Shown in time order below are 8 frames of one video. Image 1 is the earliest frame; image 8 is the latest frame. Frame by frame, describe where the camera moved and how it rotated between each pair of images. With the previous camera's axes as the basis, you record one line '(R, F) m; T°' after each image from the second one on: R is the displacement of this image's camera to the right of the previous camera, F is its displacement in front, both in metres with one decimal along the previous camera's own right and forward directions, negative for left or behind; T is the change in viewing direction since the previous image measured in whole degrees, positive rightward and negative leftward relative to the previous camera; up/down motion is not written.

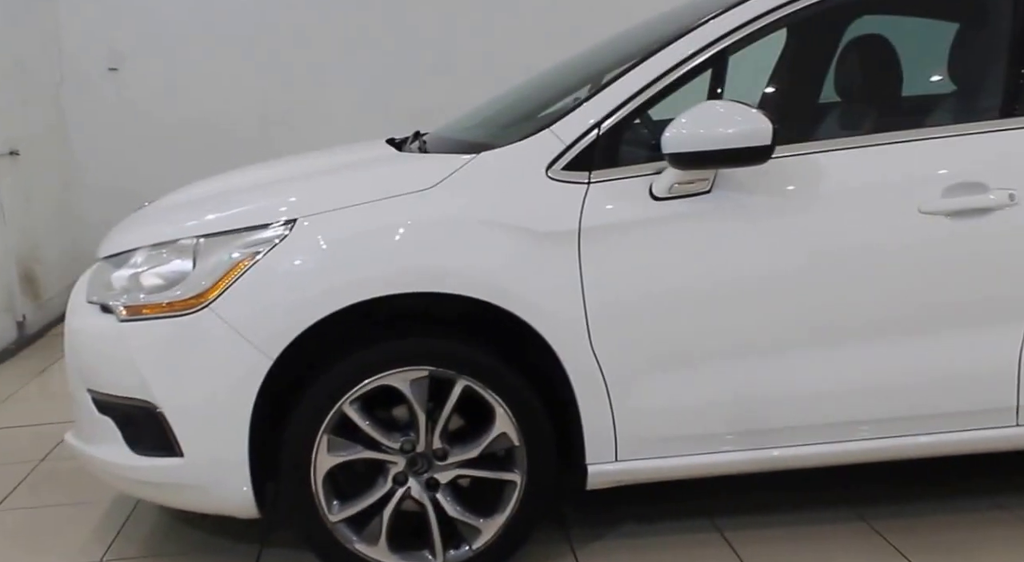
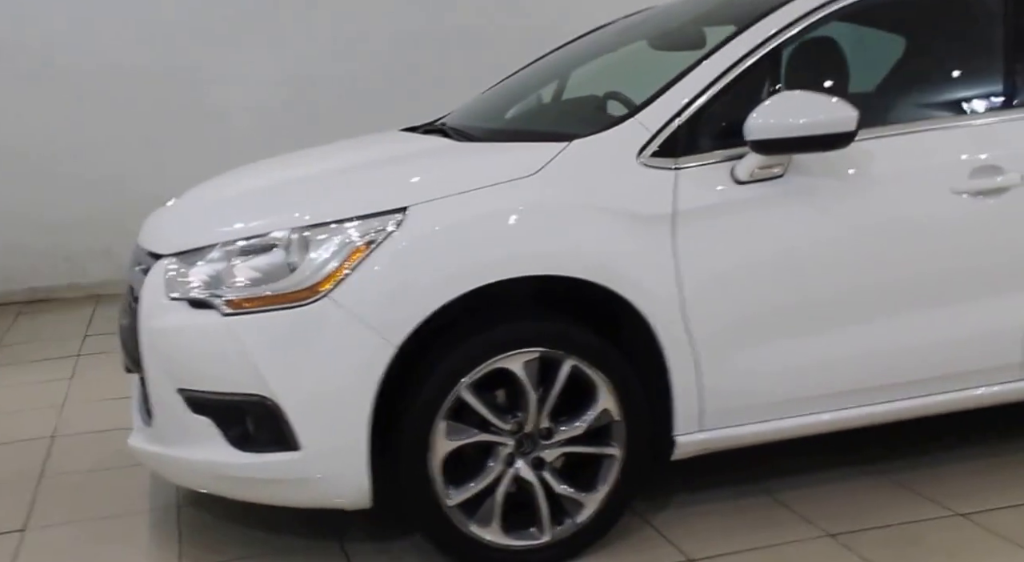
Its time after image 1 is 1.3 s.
(-0.7, 0.0) m; +12°
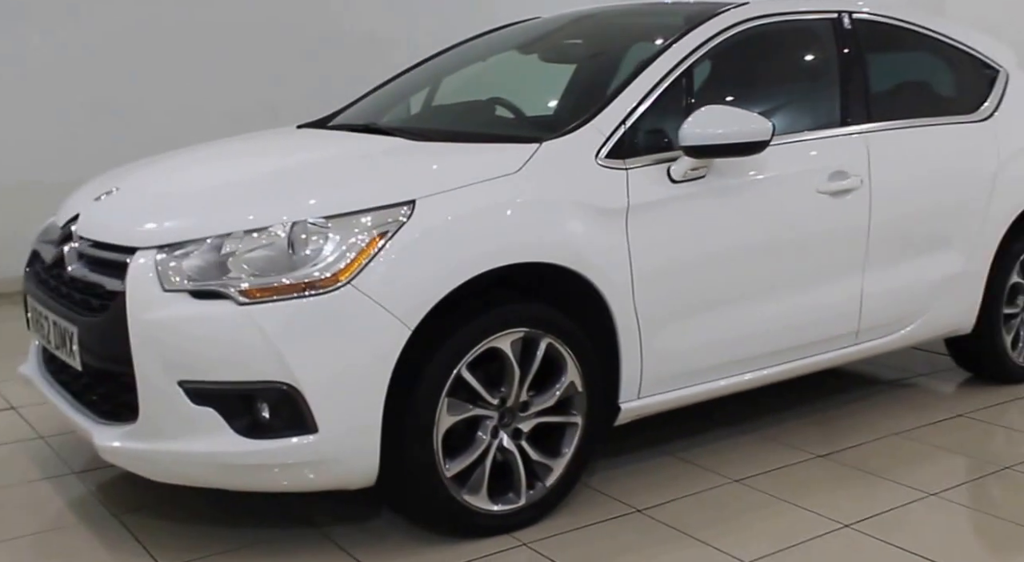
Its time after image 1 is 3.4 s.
(-0.8, -0.1) m; +19°
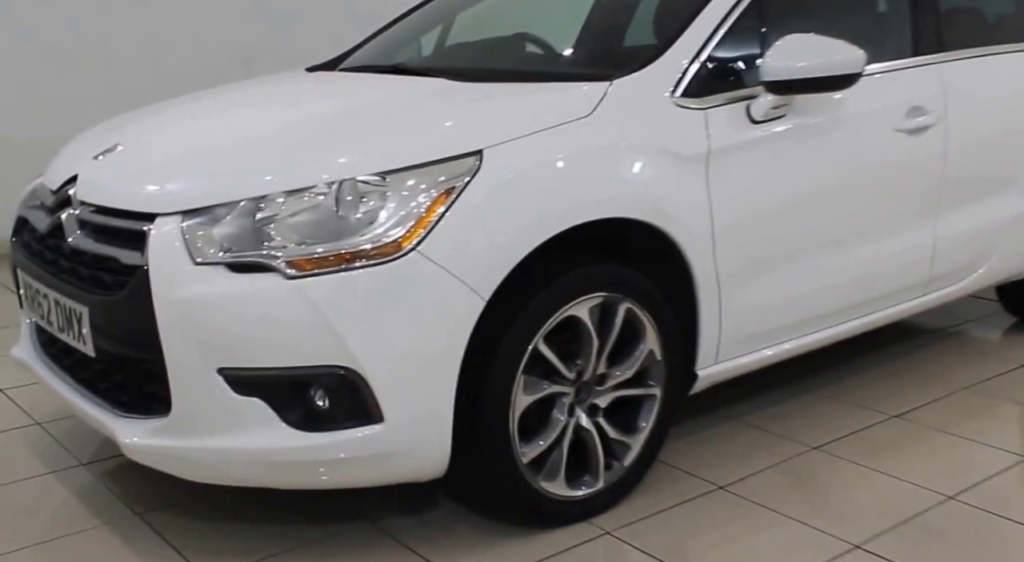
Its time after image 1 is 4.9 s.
(-0.3, +0.3) m; +3°
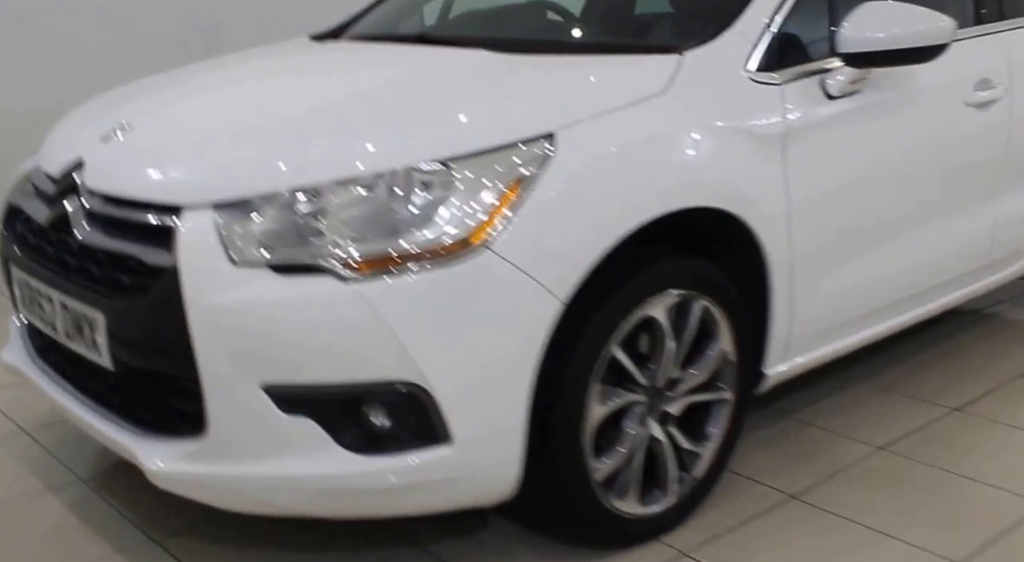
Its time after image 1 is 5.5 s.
(-0.2, +0.2) m; +3°
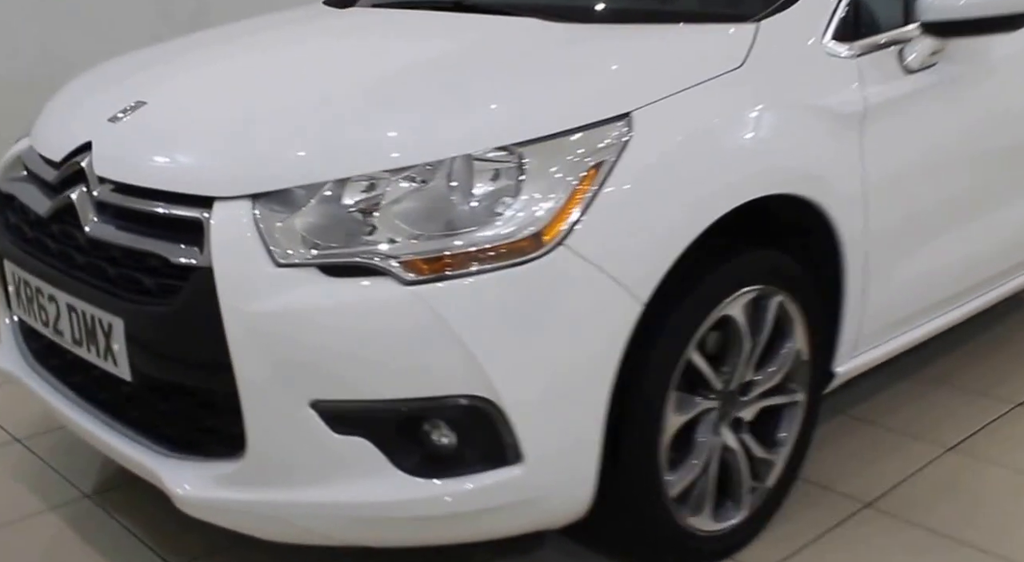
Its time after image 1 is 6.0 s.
(-0.2, +0.2) m; +2°
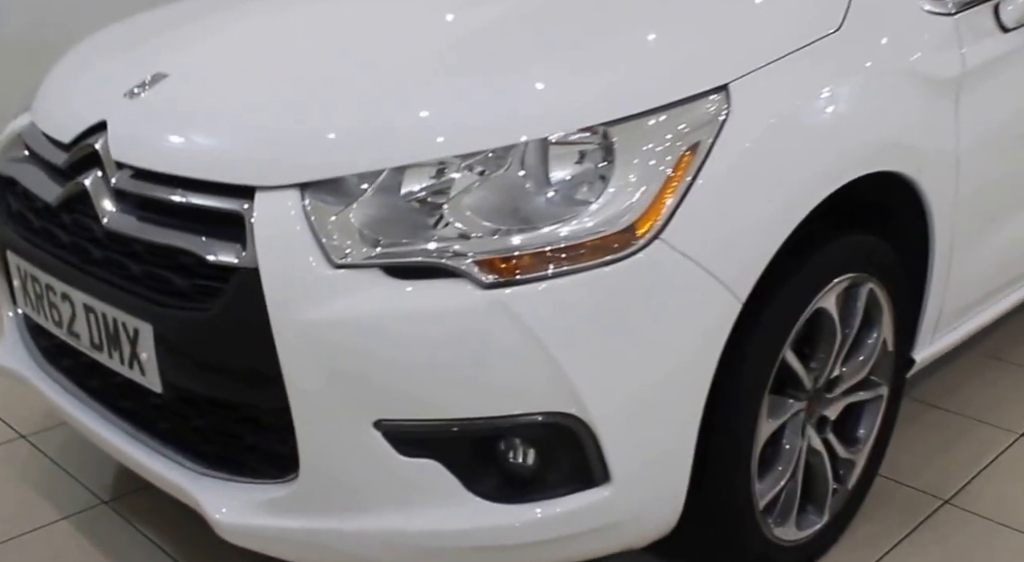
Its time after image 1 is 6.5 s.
(-0.1, +0.2) m; +1°
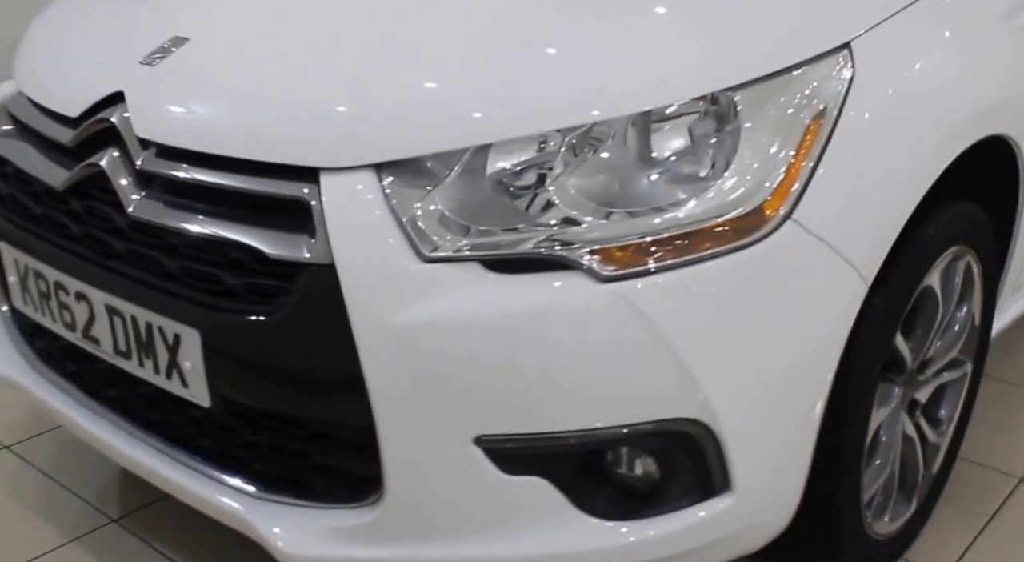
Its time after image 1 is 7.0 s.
(-0.2, +0.2) m; +4°
